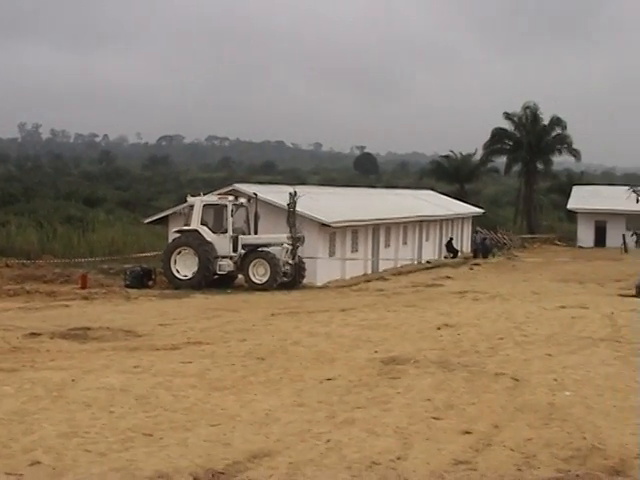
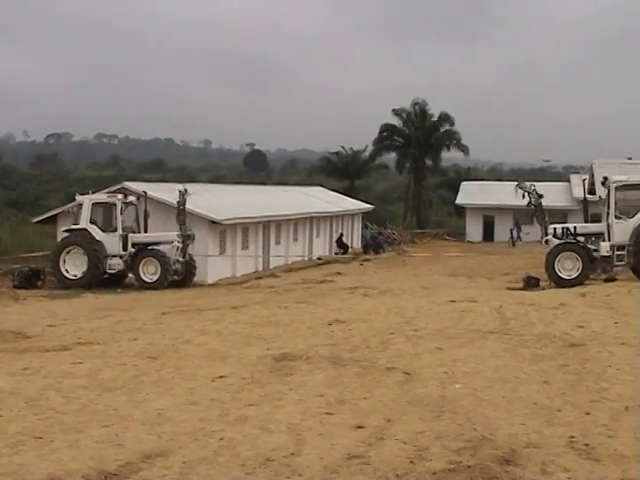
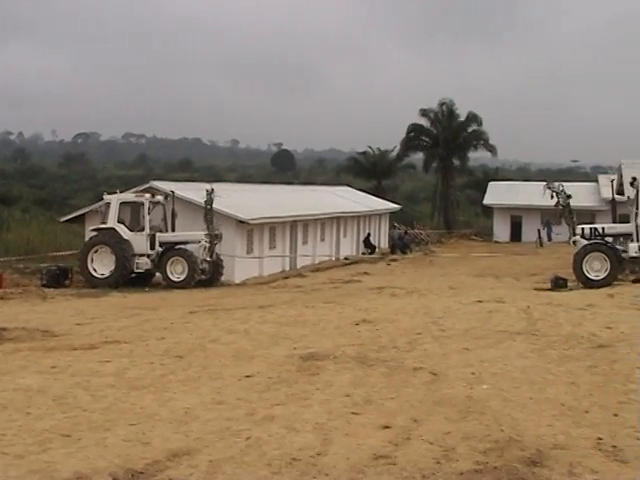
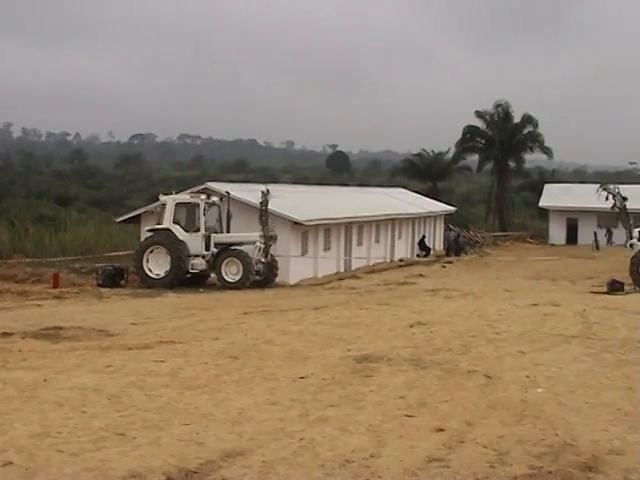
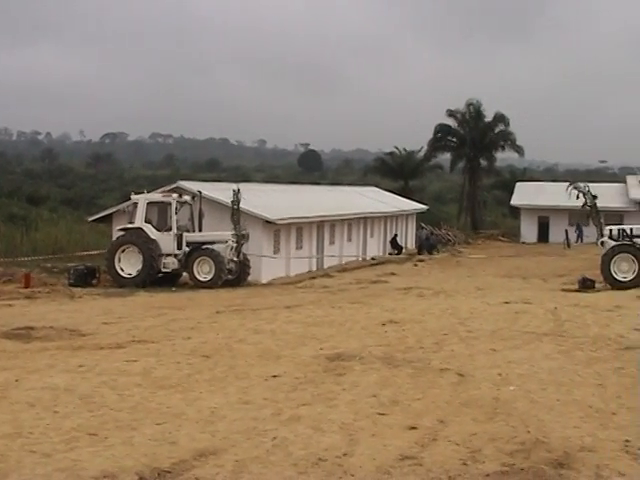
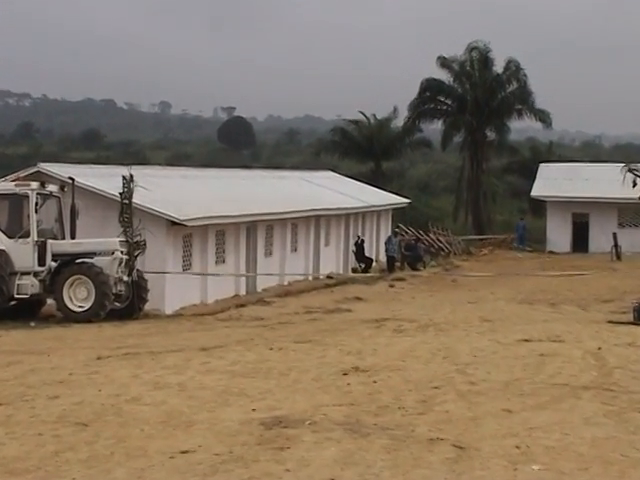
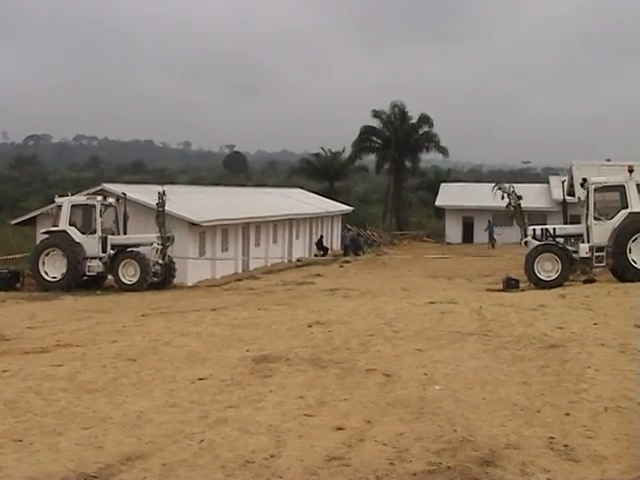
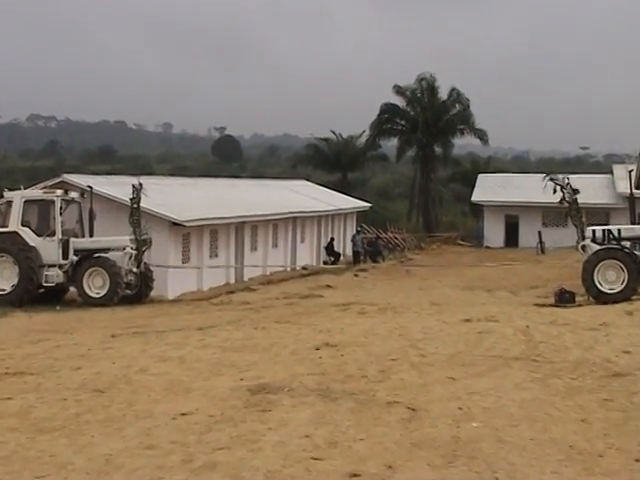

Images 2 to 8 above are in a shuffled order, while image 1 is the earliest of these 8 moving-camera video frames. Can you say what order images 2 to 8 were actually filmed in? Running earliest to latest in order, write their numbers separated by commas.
4, 5, 3, 2, 7, 8, 6
